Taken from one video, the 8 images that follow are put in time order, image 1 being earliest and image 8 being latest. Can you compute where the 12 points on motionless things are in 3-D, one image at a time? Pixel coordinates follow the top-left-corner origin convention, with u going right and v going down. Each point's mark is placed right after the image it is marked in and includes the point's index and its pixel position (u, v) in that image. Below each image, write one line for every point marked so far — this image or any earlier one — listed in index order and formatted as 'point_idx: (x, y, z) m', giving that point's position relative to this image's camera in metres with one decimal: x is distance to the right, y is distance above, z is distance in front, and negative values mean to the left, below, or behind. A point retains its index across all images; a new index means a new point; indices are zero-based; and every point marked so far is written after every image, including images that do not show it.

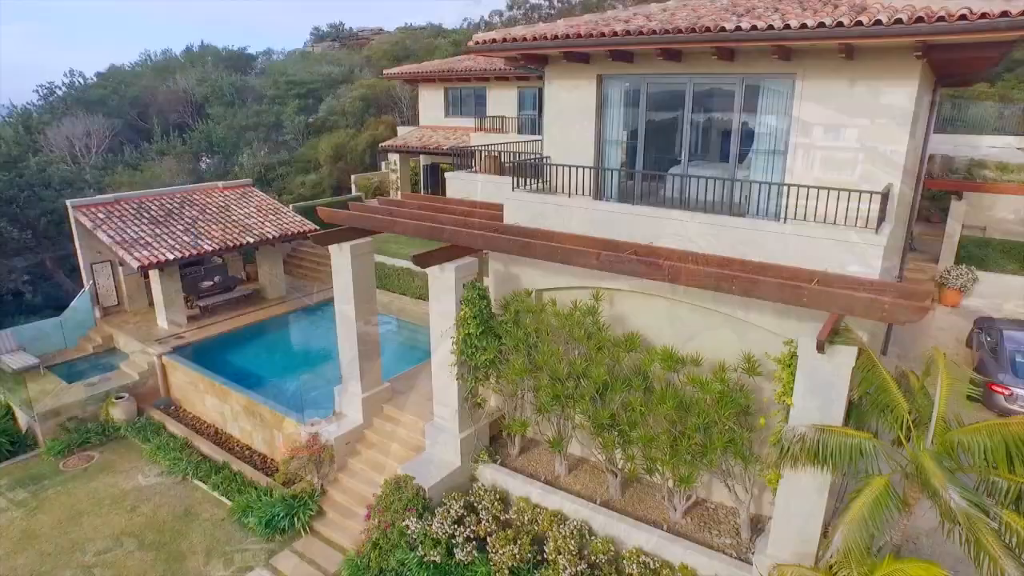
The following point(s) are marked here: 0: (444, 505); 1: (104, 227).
0: (-1.1, -3.8, +10.4) m
1: (-11.3, +1.7, +16.7) m
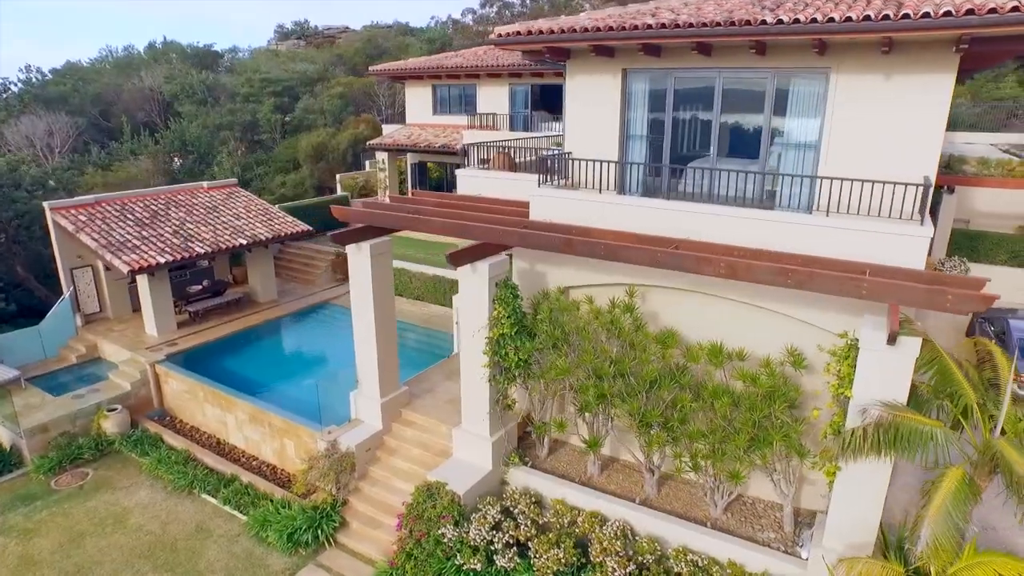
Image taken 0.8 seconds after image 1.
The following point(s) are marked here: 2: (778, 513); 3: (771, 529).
0: (-0.5, -3.7, +10.1) m
1: (-11.1, +1.5, +15.8) m
2: (+4.3, -3.7, +9.8) m
3: (+4.1, -3.8, +9.5) m
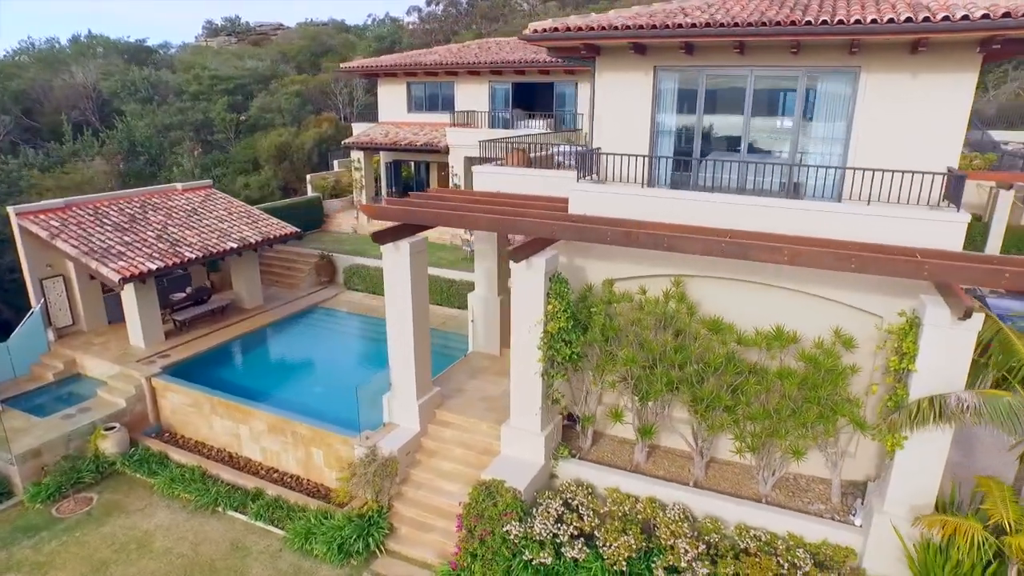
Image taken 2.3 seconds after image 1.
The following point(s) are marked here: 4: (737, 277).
0: (+0.5, -3.7, +10.2) m
1: (-10.8, +1.3, +14.6) m
2: (+5.3, -3.4, +10.4) m
3: (+5.1, -3.6, +10.1) m
4: (+3.8, +0.2, +10.2) m
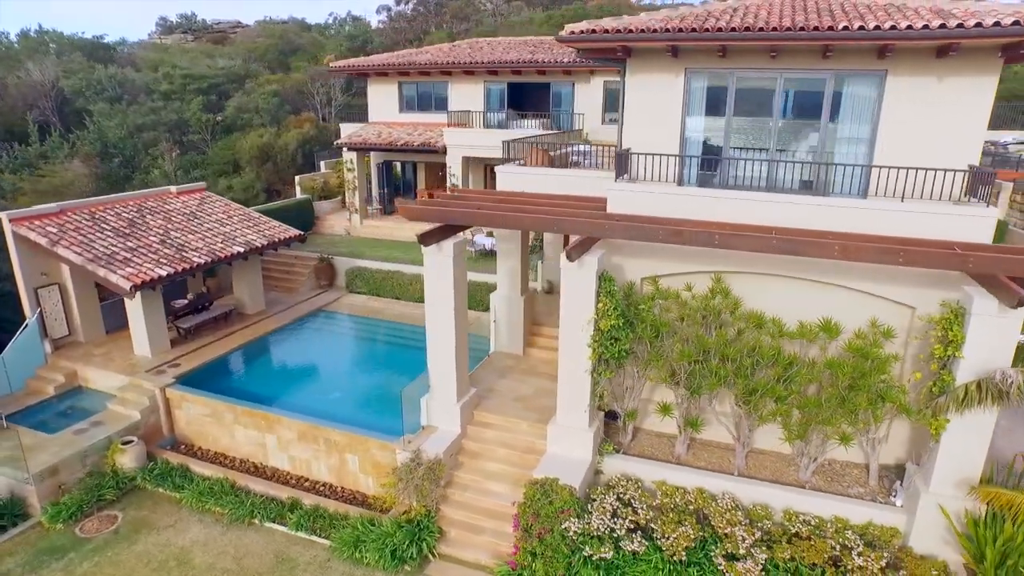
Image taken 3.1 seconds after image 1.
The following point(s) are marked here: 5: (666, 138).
0: (+1.4, -3.6, +10.3) m
1: (-10.3, +1.0, +13.9) m
2: (+6.2, -3.3, +10.9) m
3: (+6.0, -3.4, +10.5) m
4: (+4.6, +0.3, +10.6) m
5: (+3.1, +3.0, +12.0) m
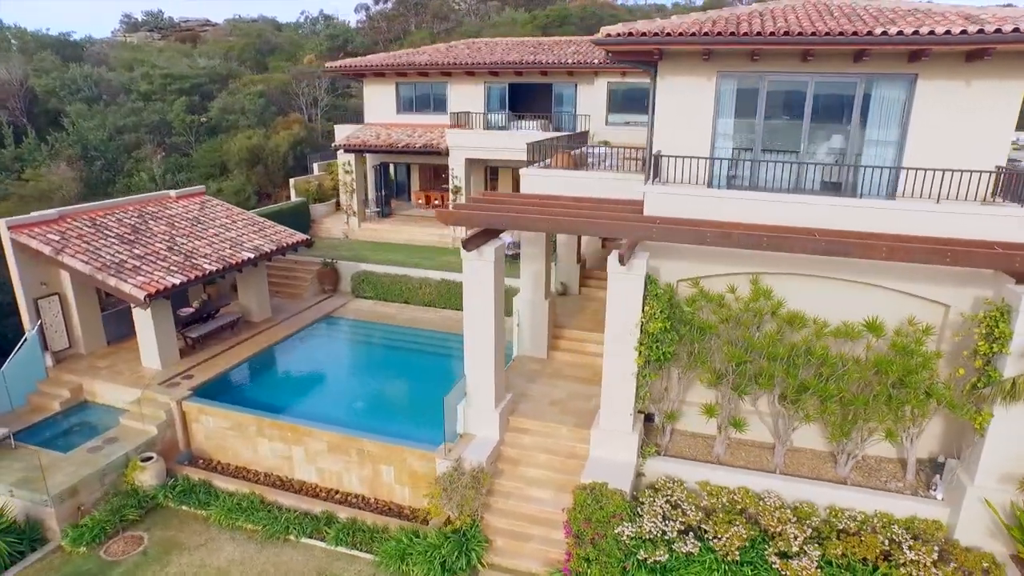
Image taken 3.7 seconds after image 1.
0: (+2.3, -3.7, +10.3) m
1: (-9.7, +0.8, +13.2) m
2: (+7.0, -3.3, +11.1) m
3: (+6.8, -3.4, +10.8) m
4: (+5.4, +0.3, +10.7) m
5: (+3.7, +2.9, +12.1) m
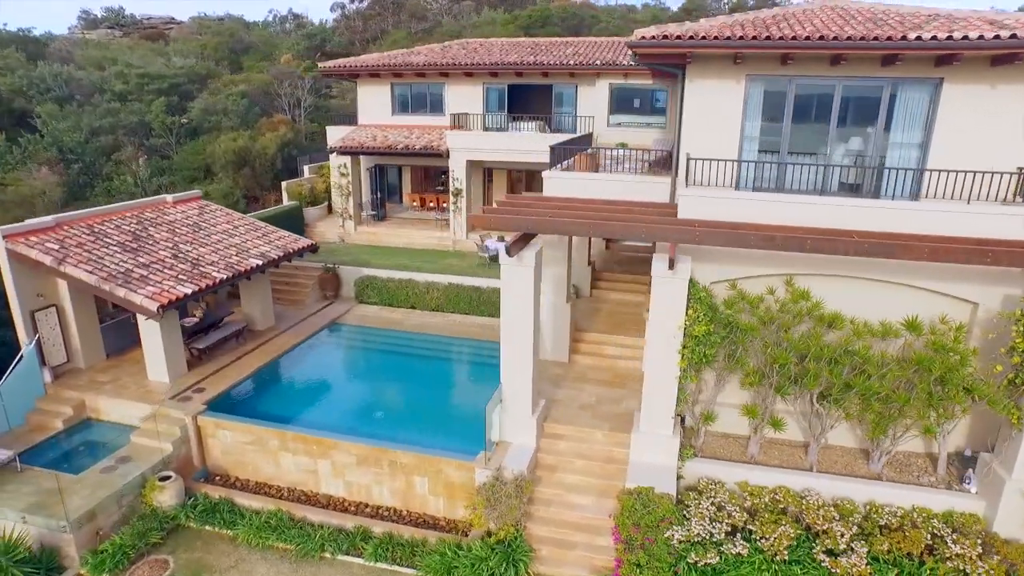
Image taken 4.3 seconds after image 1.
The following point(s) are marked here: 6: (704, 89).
0: (+3.1, -3.7, +10.3) m
1: (-9.2, +0.6, +12.5) m
2: (+7.7, -3.2, +11.4) m
3: (+7.6, -3.4, +11.0) m
4: (+6.1, +0.3, +10.9) m
5: (+4.3, +2.9, +12.2) m
6: (+3.8, +3.9, +11.9) m
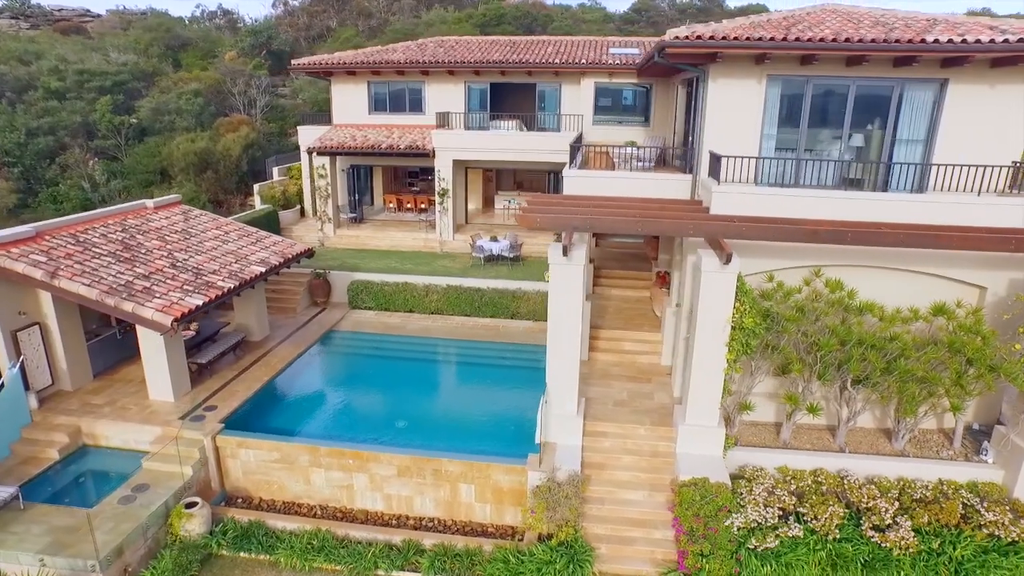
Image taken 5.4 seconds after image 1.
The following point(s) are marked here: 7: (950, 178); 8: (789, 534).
0: (+4.1, -3.6, +10.5) m
1: (-8.5, +0.3, +11.4) m
2: (+8.5, -3.0, +12.2) m
3: (+8.5, -3.1, +11.8) m
4: (+6.8, +0.5, +11.5) m
5: (+4.8, +3.1, +12.6) m
6: (+4.4, +4.0, +12.2) m
7: (+8.9, +2.2, +12.2) m
8: (+4.6, -4.2, +10.2) m
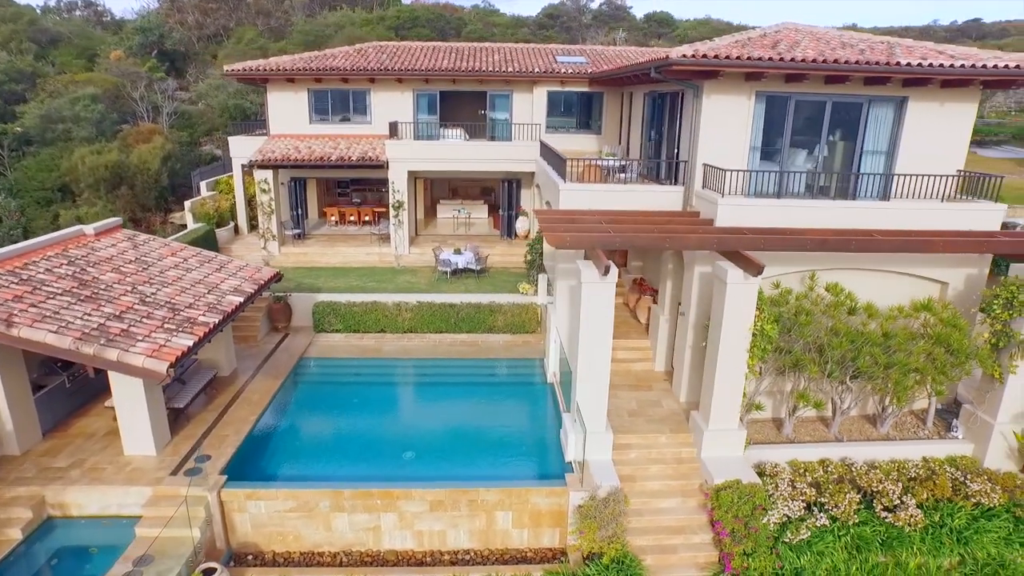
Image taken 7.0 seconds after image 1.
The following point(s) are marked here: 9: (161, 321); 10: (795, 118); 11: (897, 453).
0: (+4.8, -3.8, +11.1) m
1: (-7.9, -0.5, +9.7) m
2: (+8.9, -2.9, +13.5) m
3: (+8.9, -3.1, +13.2) m
4: (+7.2, +0.5, +12.5) m
5: (+4.8, +2.9, +13.2) m
6: (+4.4, +3.9, +12.8) m
7: (+8.9, +2.3, +13.6) m
8: (+5.5, -4.3, +10.8) m
9: (-6.4, -0.6, +11.0) m
10: (+6.2, +3.7, +13.3) m
11: (+7.9, -3.4, +12.4) m
